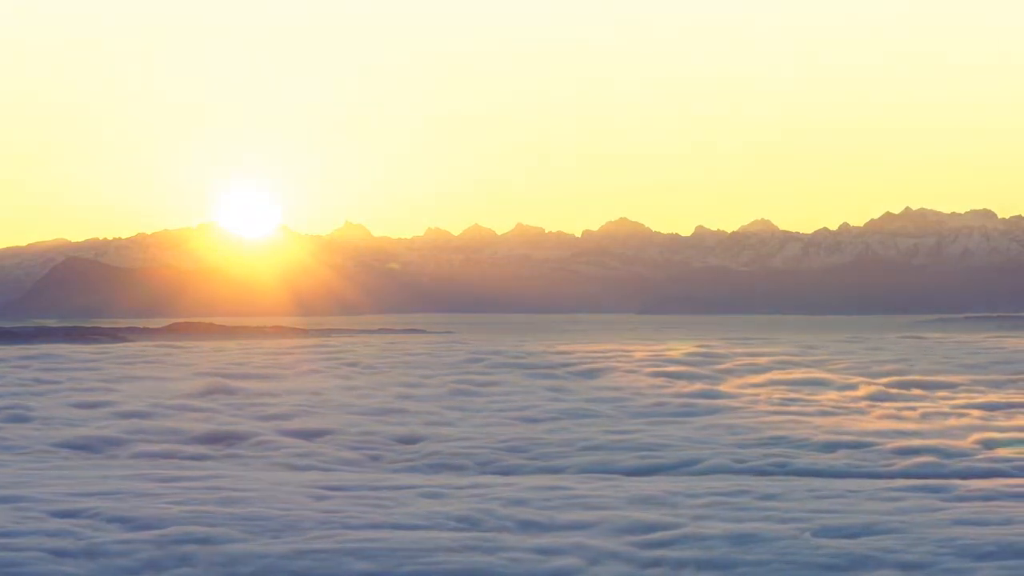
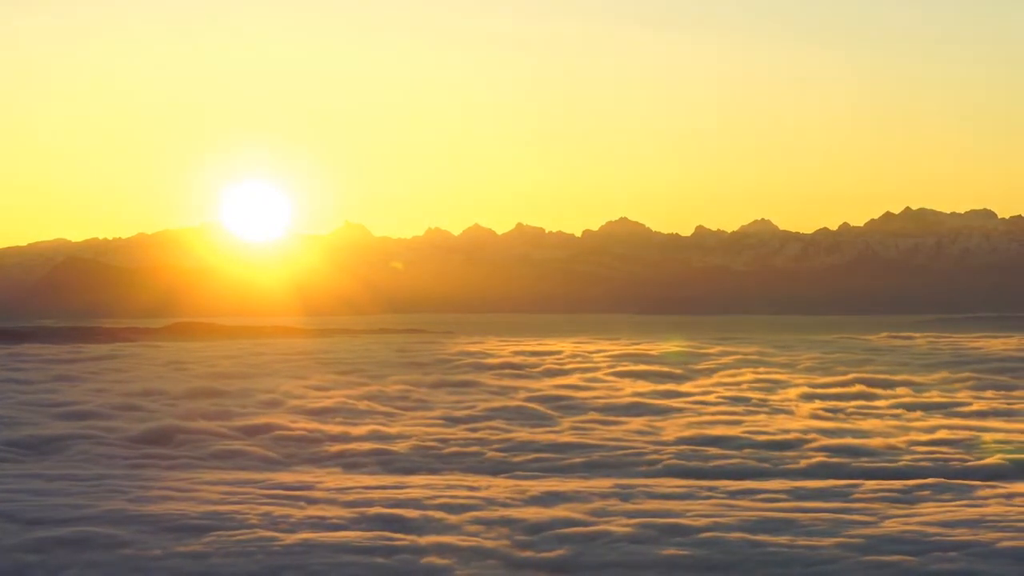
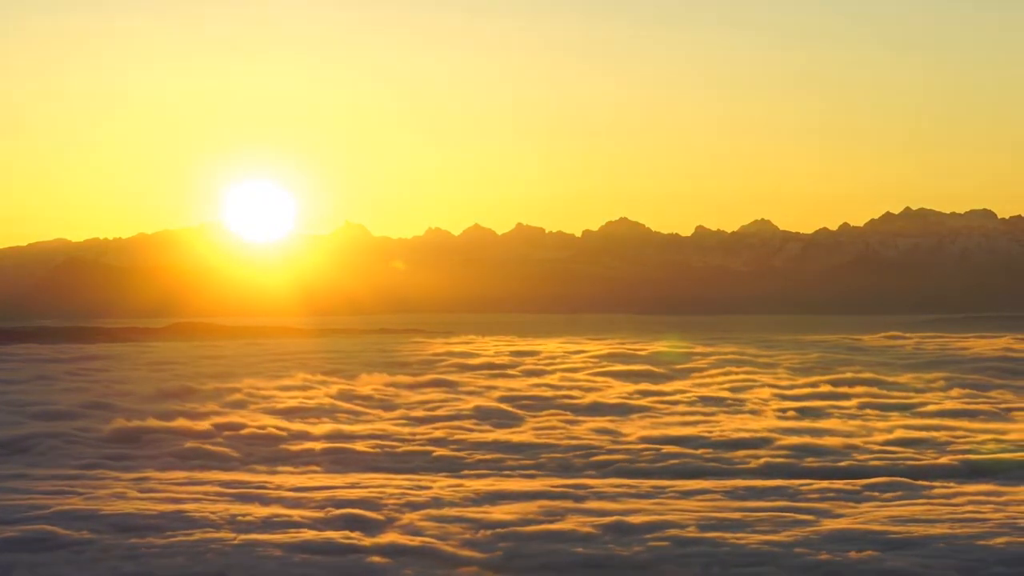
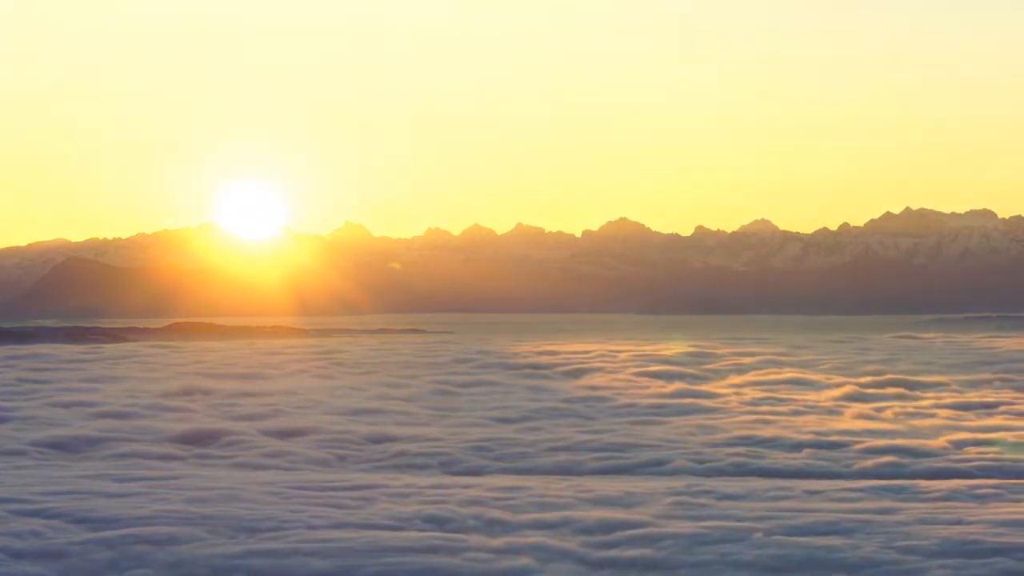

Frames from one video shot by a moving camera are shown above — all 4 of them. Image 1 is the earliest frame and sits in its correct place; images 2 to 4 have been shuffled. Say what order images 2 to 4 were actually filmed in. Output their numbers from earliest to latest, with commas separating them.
4, 2, 3
